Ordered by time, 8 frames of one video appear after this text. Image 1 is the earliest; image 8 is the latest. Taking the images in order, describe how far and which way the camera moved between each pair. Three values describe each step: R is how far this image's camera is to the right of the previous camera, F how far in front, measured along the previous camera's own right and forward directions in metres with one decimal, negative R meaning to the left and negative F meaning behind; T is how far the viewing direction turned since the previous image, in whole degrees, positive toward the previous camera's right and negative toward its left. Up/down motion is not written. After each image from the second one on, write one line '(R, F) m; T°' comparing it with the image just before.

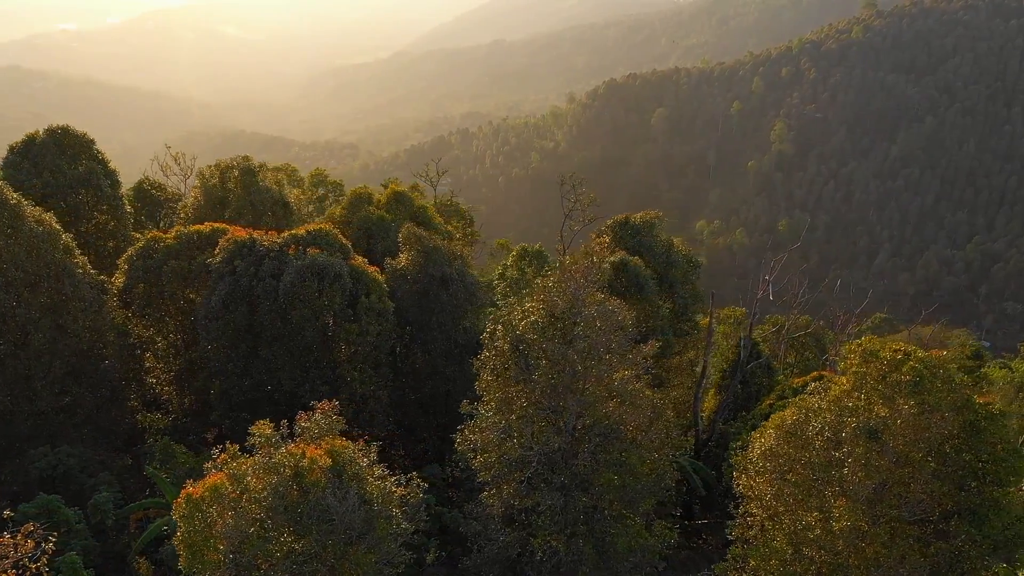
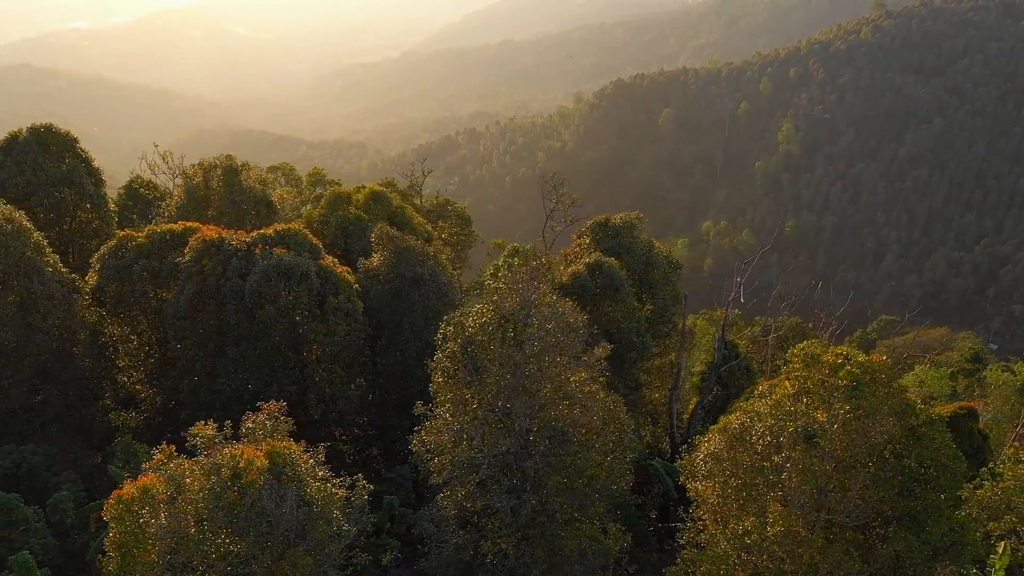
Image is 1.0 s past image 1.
(+0.7, 0.0) m; 0°
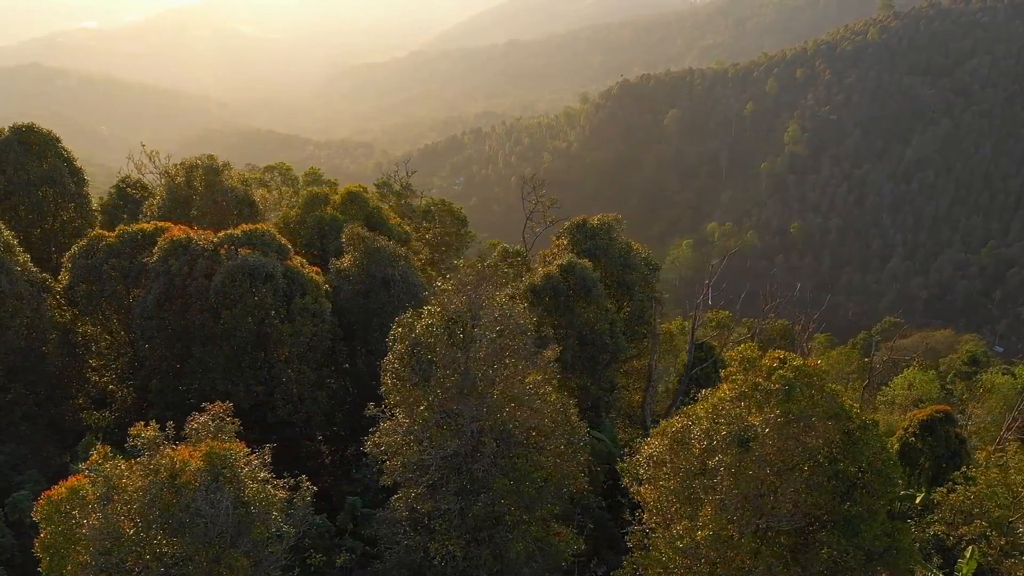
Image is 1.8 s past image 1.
(+0.7, 0.0) m; 0°
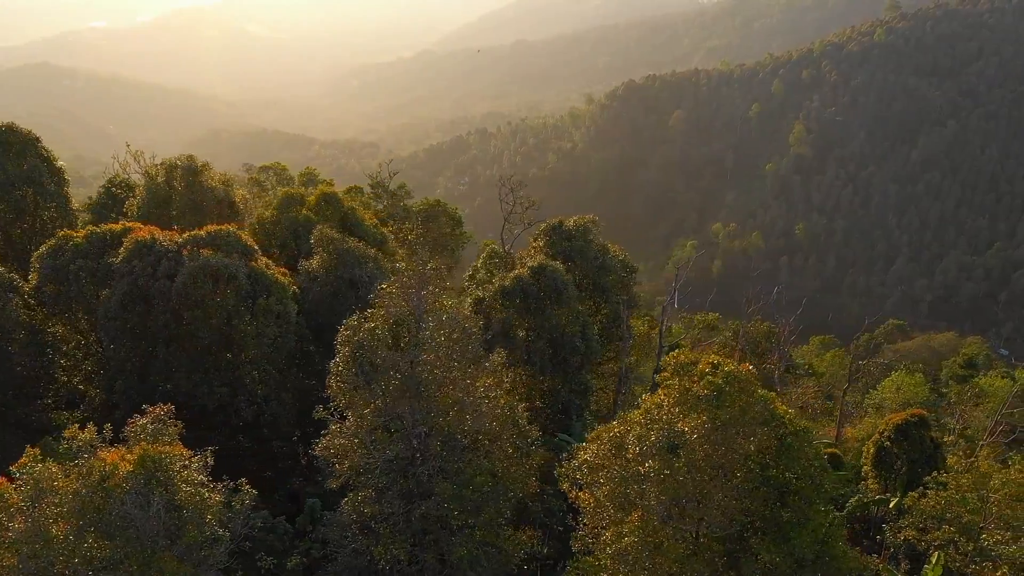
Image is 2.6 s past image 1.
(+0.8, 0.0) m; 0°
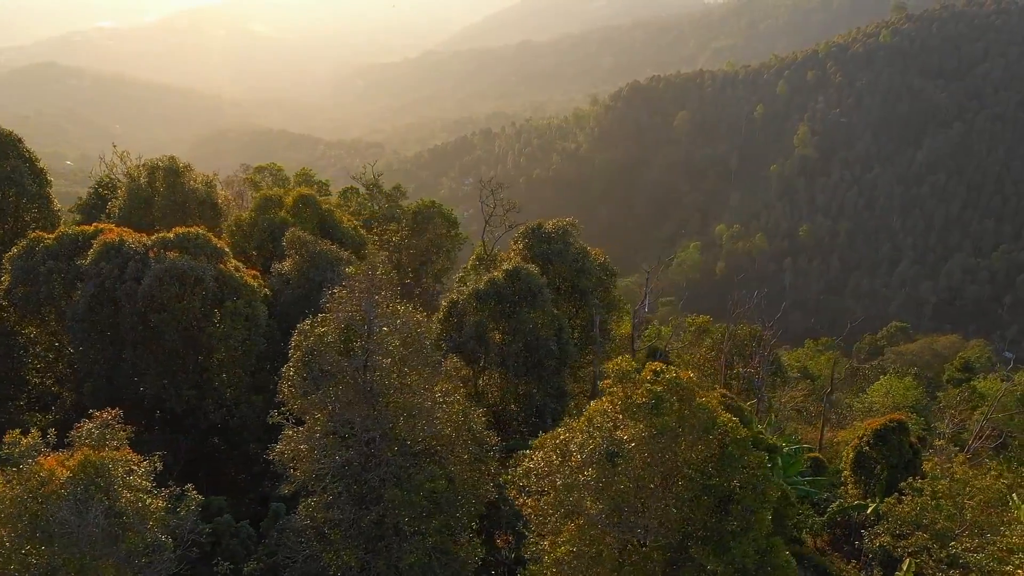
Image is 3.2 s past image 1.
(+0.7, +0.1) m; 0°
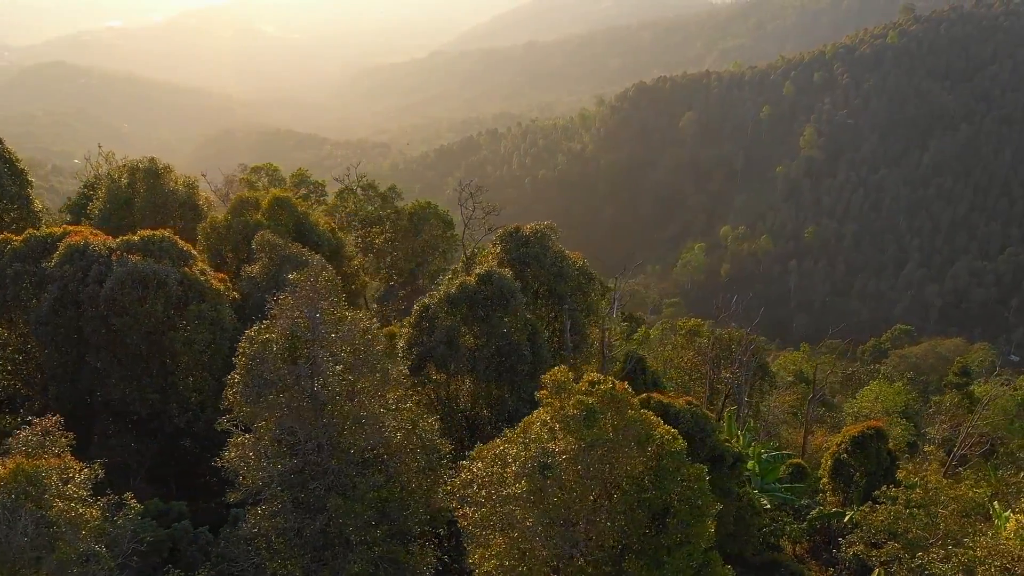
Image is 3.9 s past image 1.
(+0.7, +0.1) m; 0°
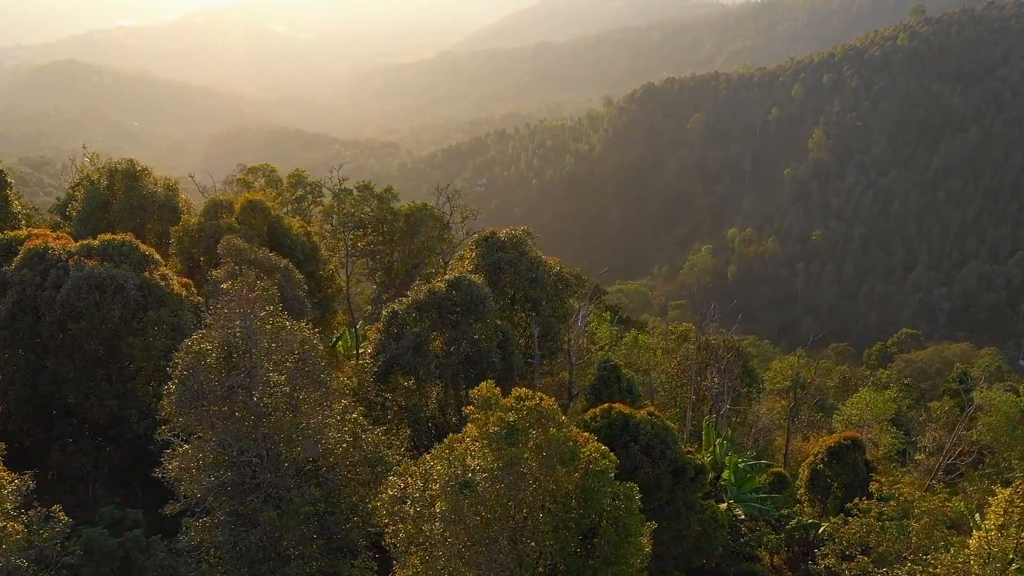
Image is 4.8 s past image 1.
(+0.8, +0.2) m; 0°
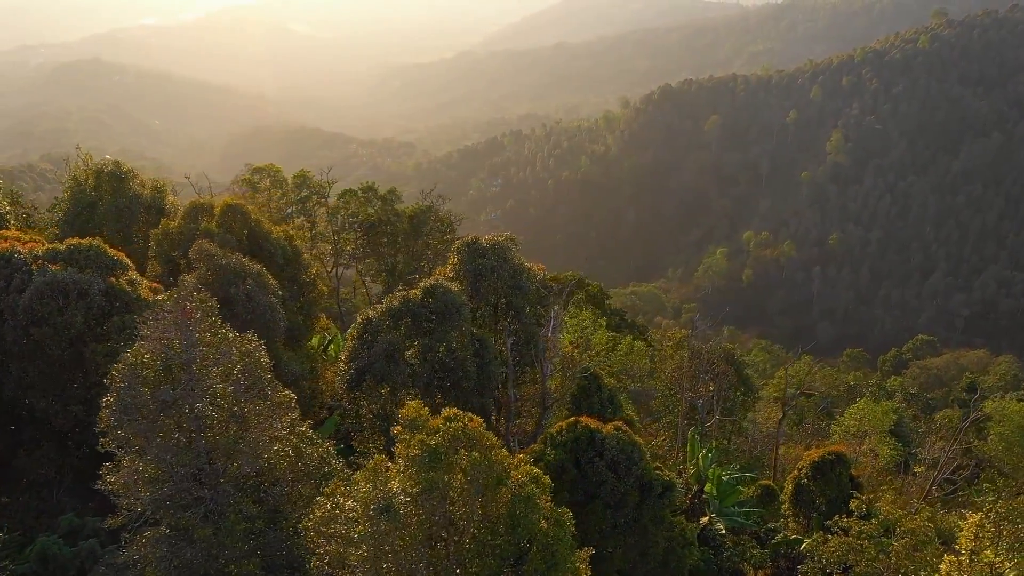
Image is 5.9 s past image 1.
(+0.8, +0.2) m; -1°
